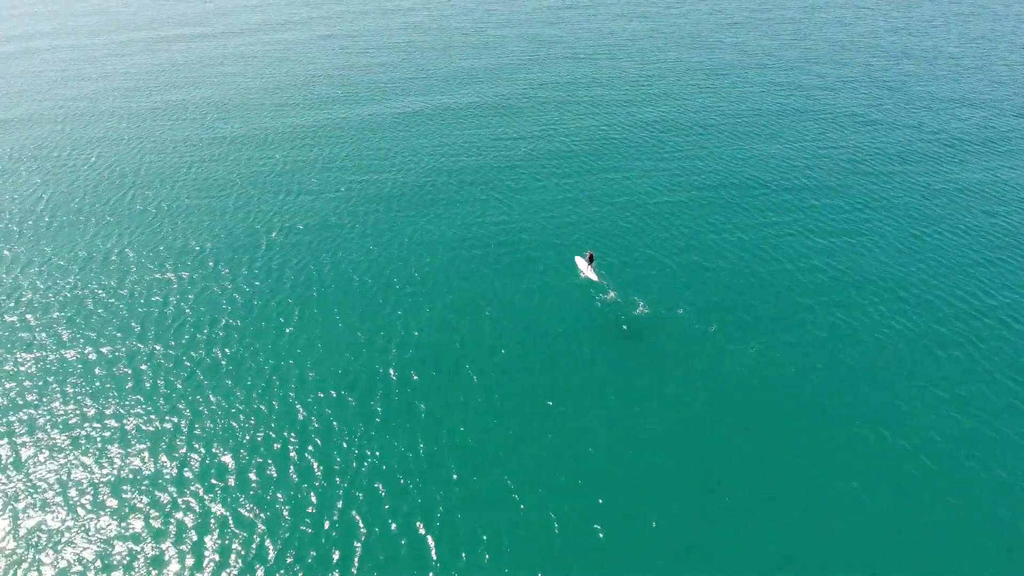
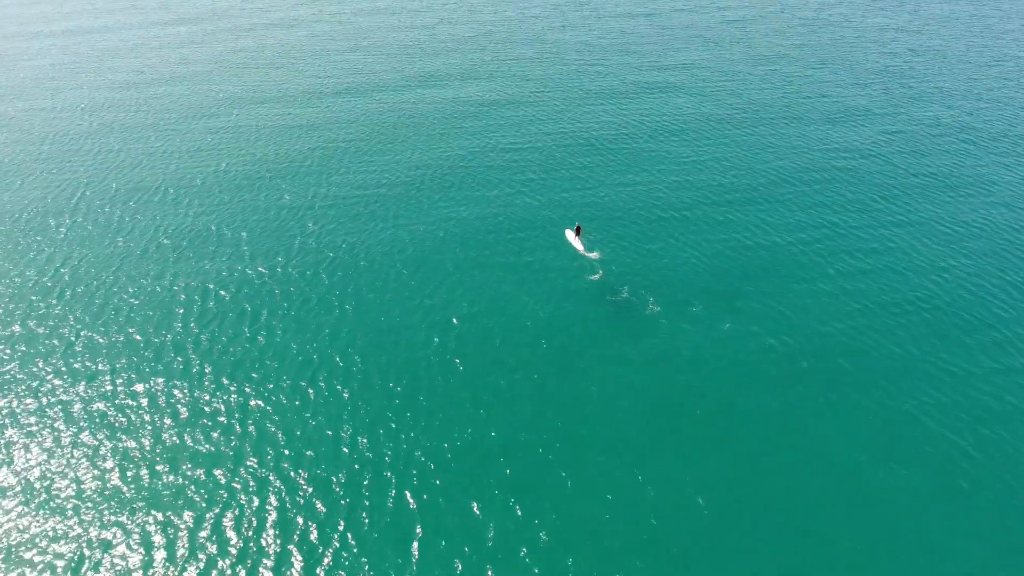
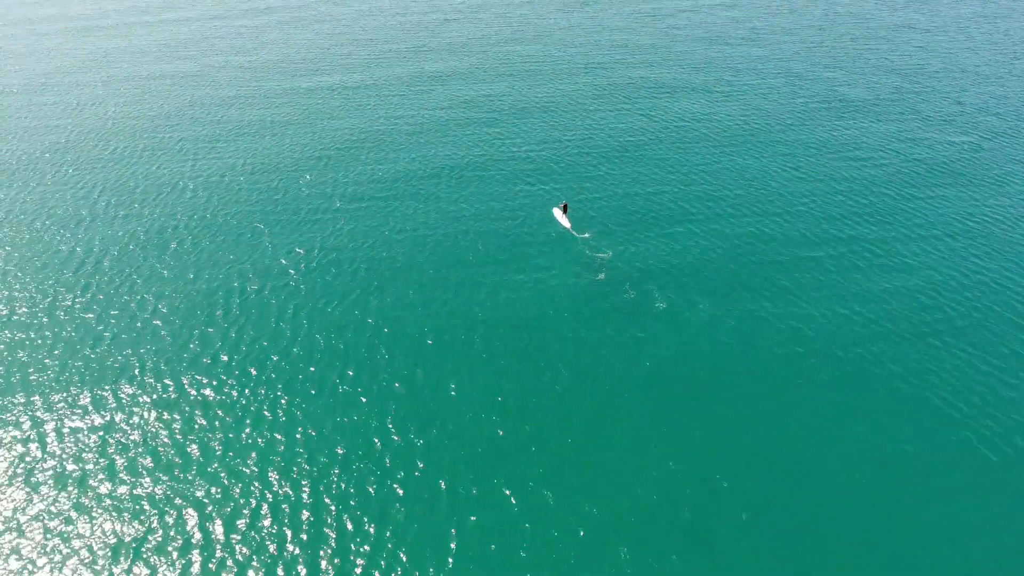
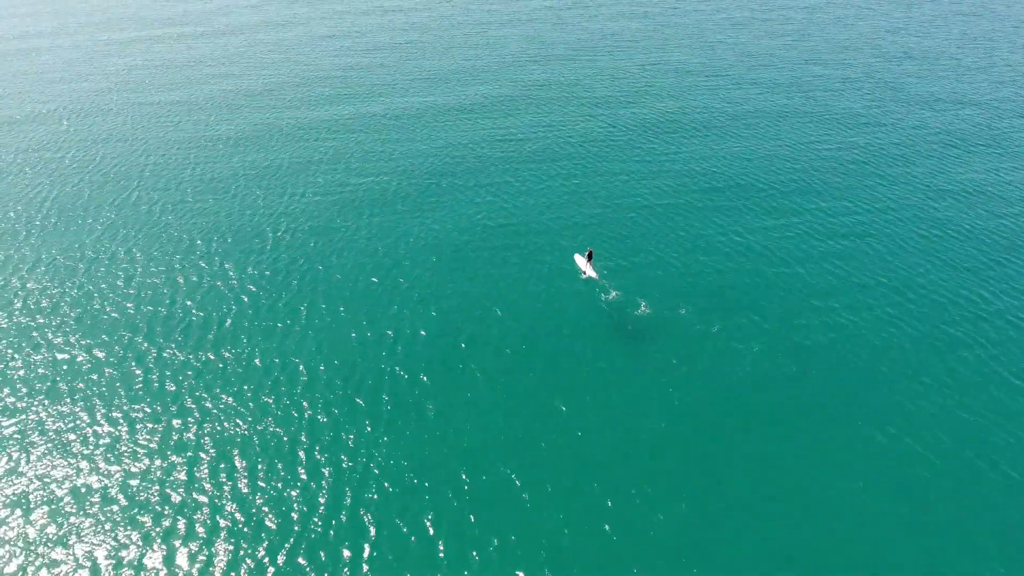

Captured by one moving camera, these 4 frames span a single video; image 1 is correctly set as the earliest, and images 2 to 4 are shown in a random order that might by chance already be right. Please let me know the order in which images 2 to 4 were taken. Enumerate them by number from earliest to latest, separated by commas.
4, 2, 3
